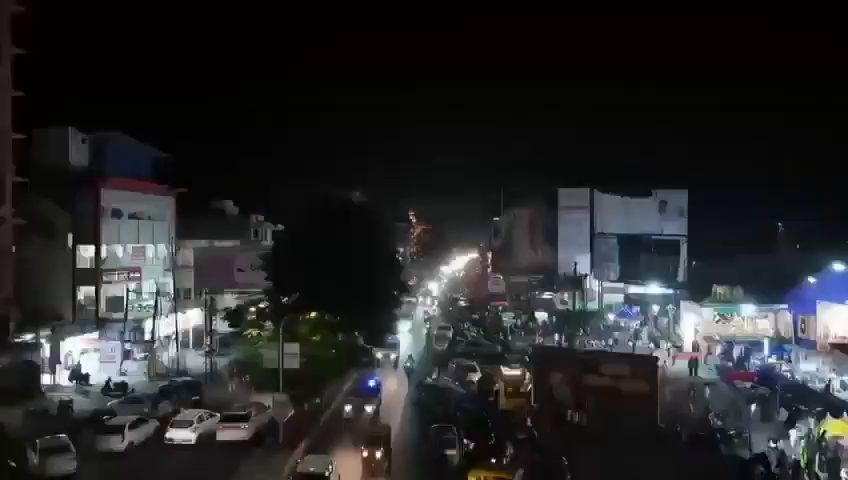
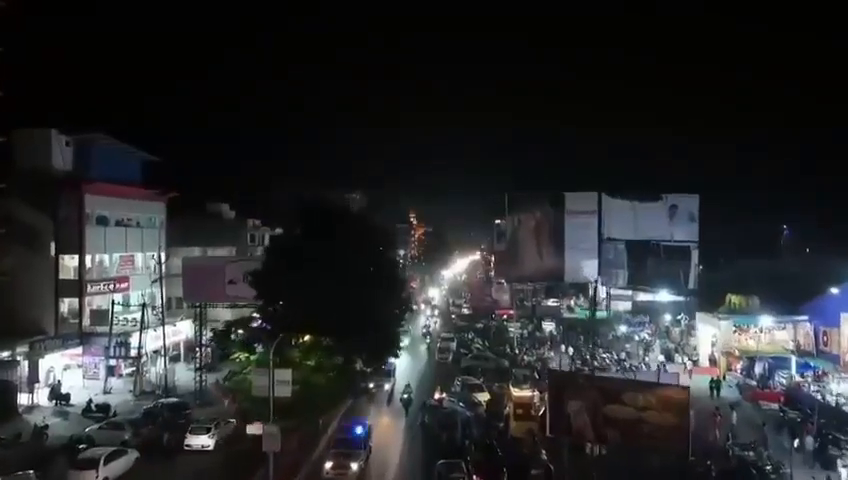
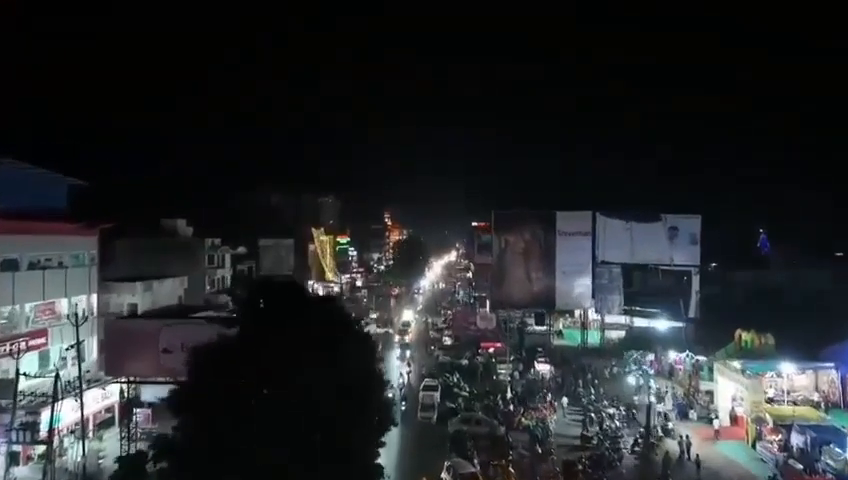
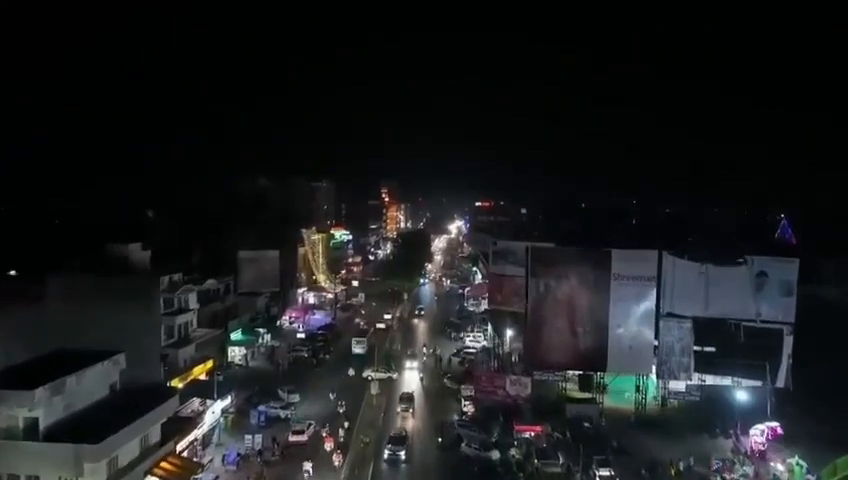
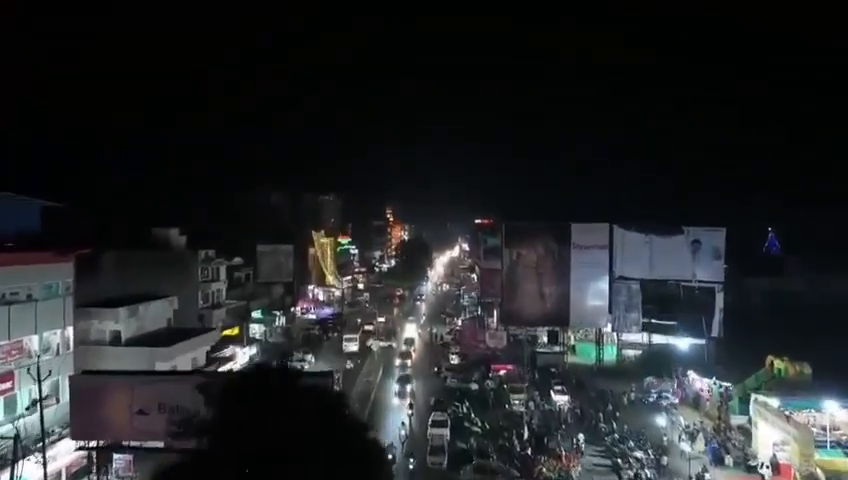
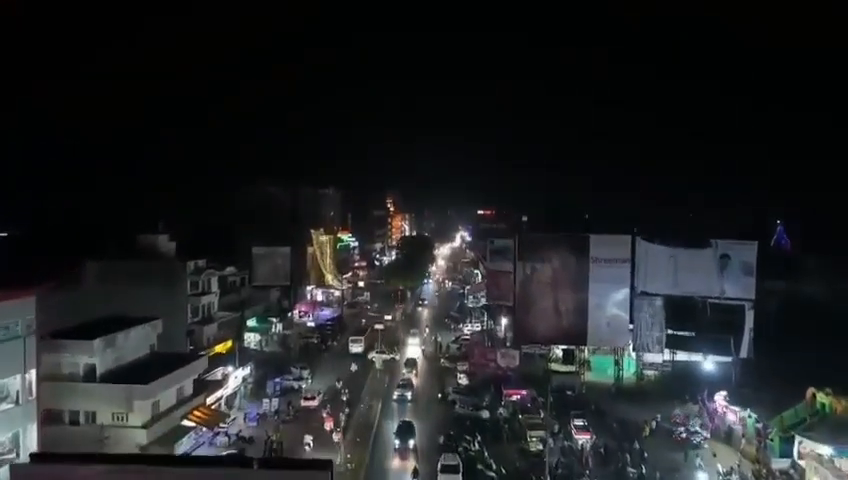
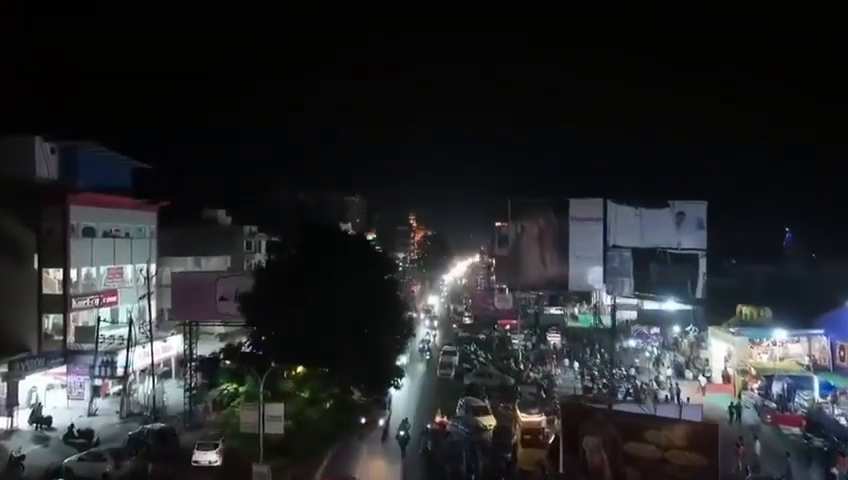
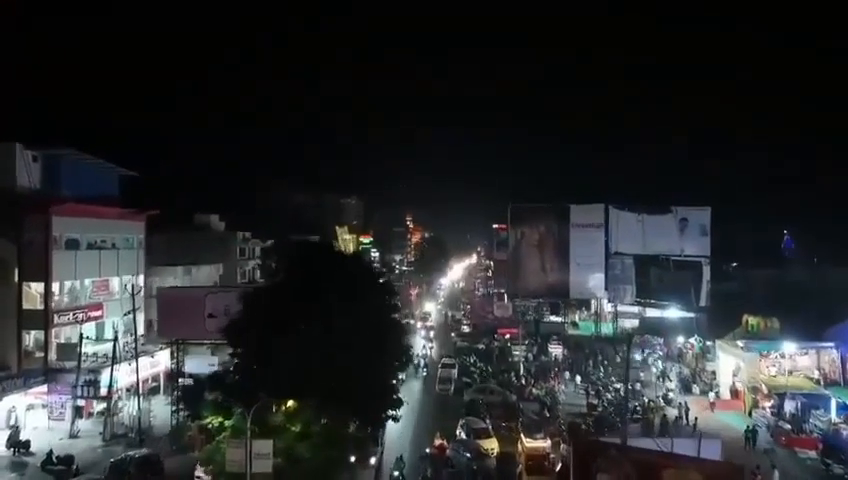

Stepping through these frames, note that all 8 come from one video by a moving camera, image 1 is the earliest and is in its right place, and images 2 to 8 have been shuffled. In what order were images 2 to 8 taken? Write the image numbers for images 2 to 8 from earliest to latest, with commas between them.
2, 7, 8, 3, 5, 6, 4
